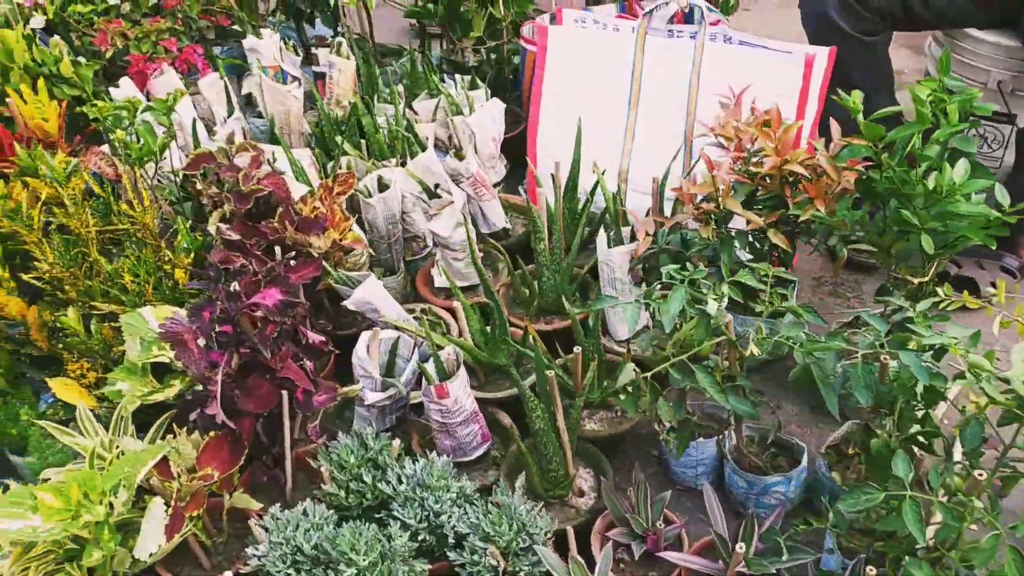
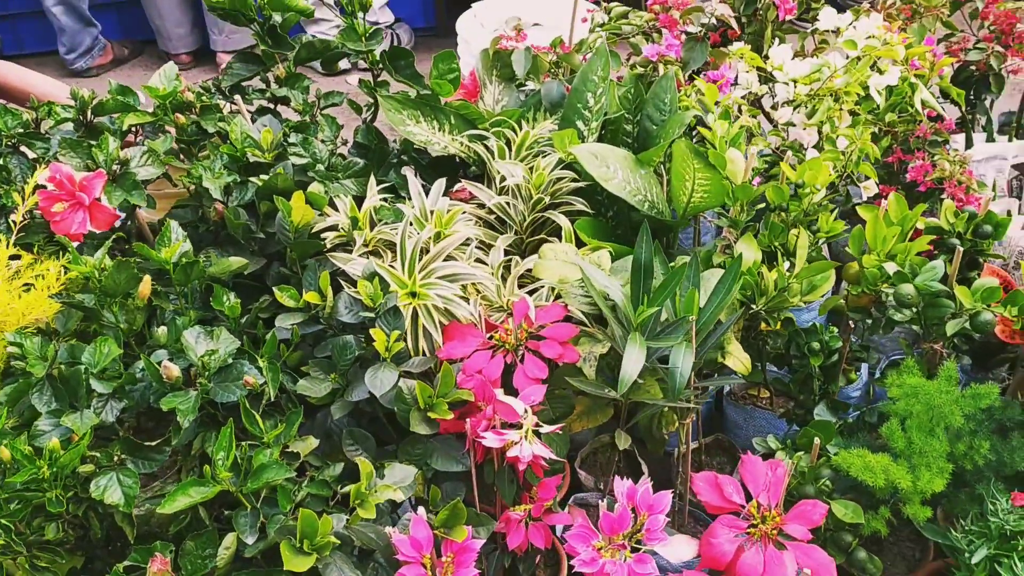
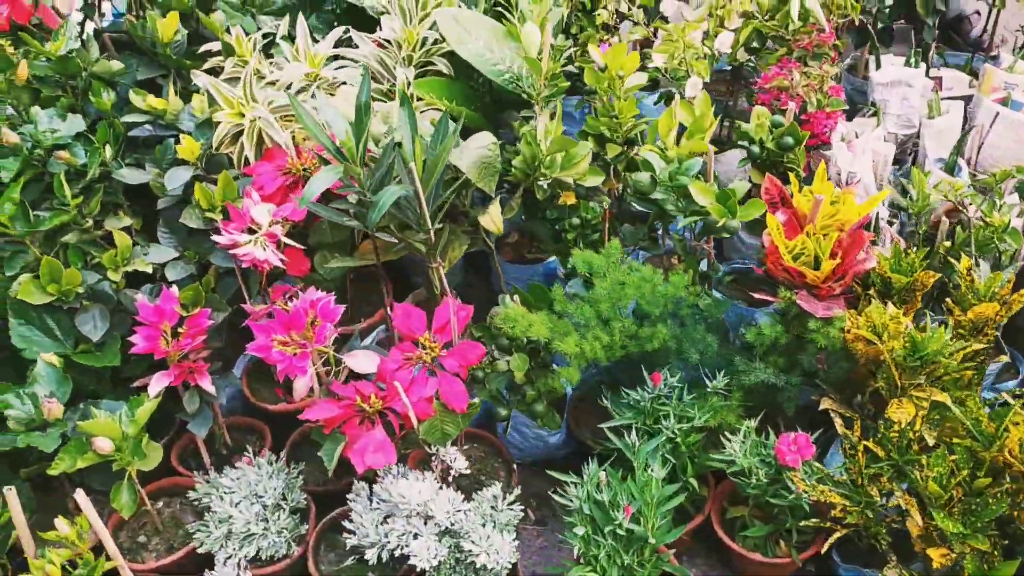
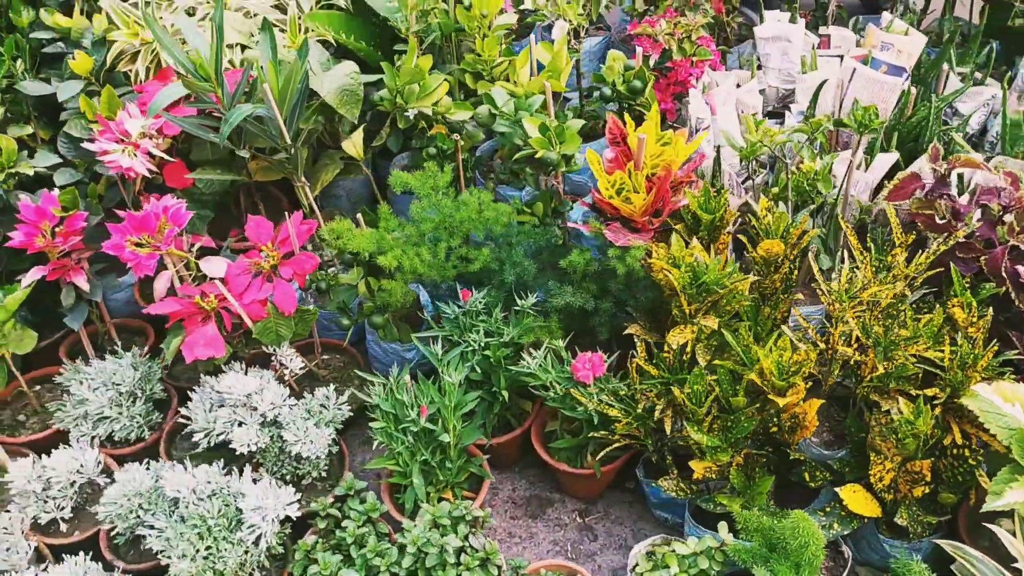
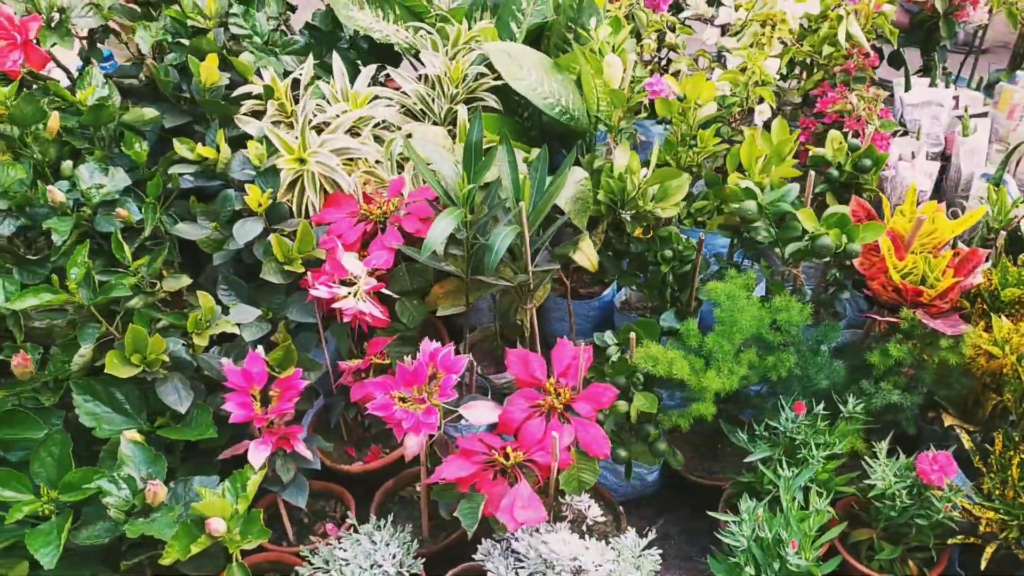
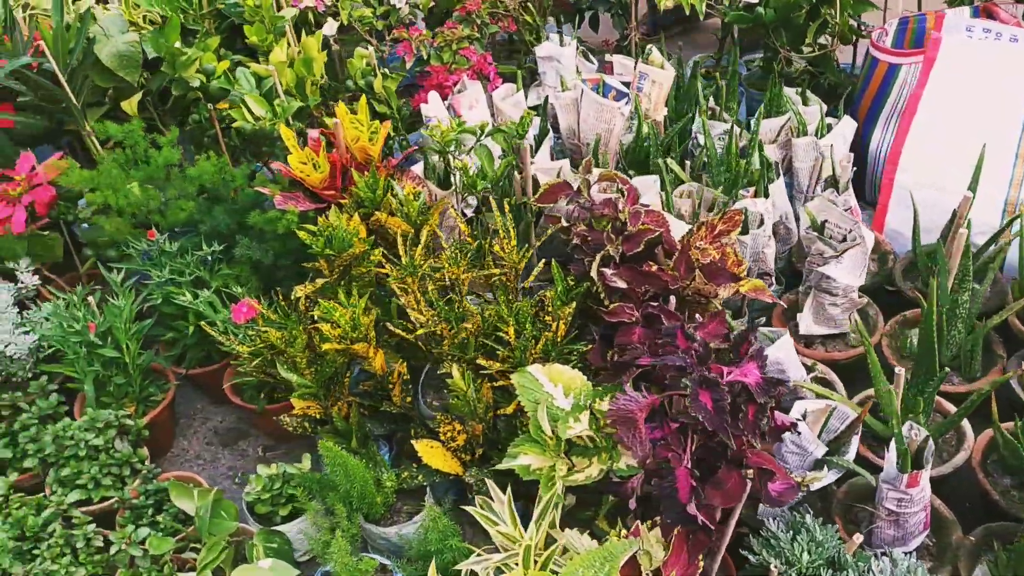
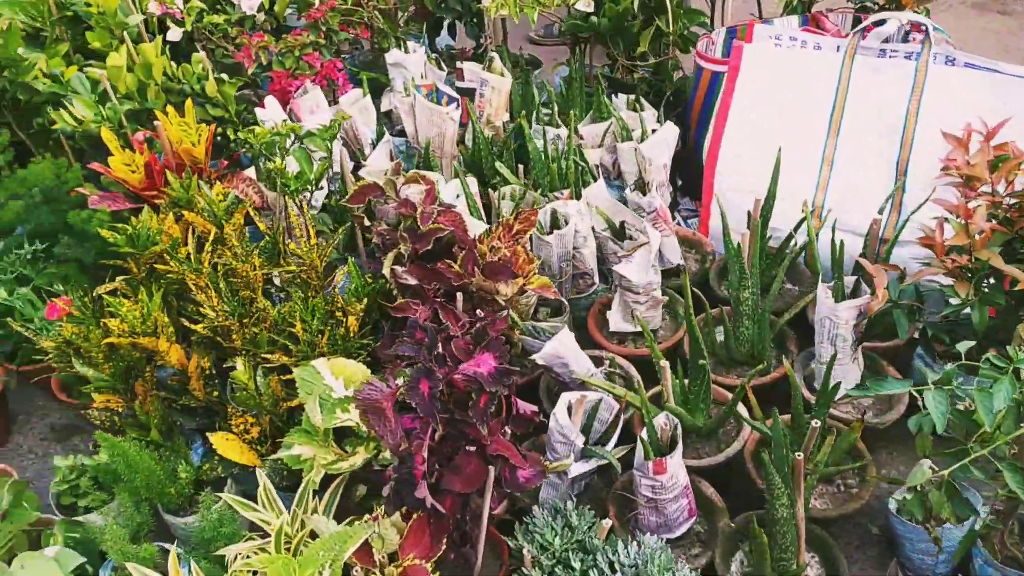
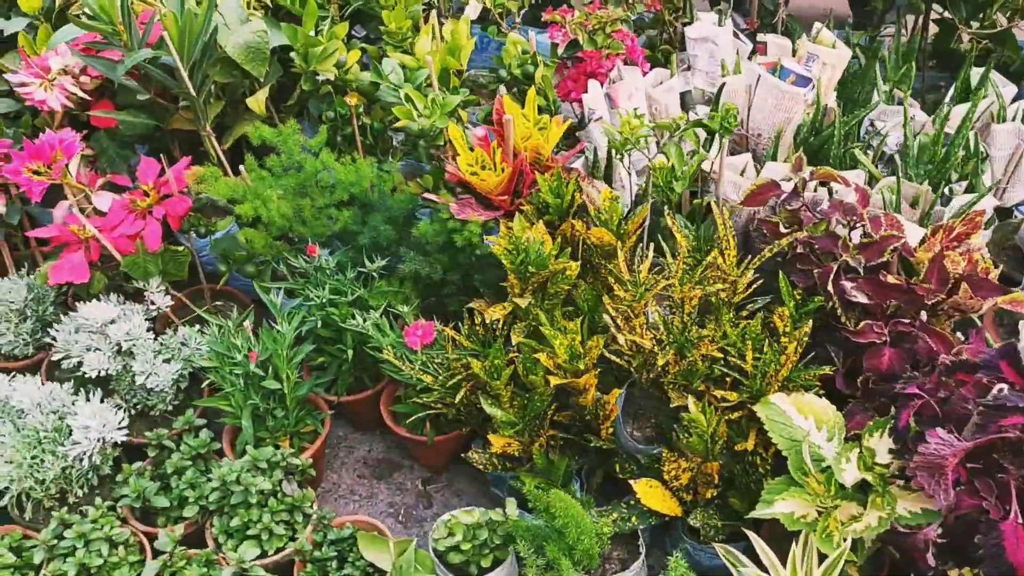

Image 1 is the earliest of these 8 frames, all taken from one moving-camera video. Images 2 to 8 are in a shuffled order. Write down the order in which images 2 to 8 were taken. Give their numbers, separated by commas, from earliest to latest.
7, 6, 8, 4, 3, 5, 2
